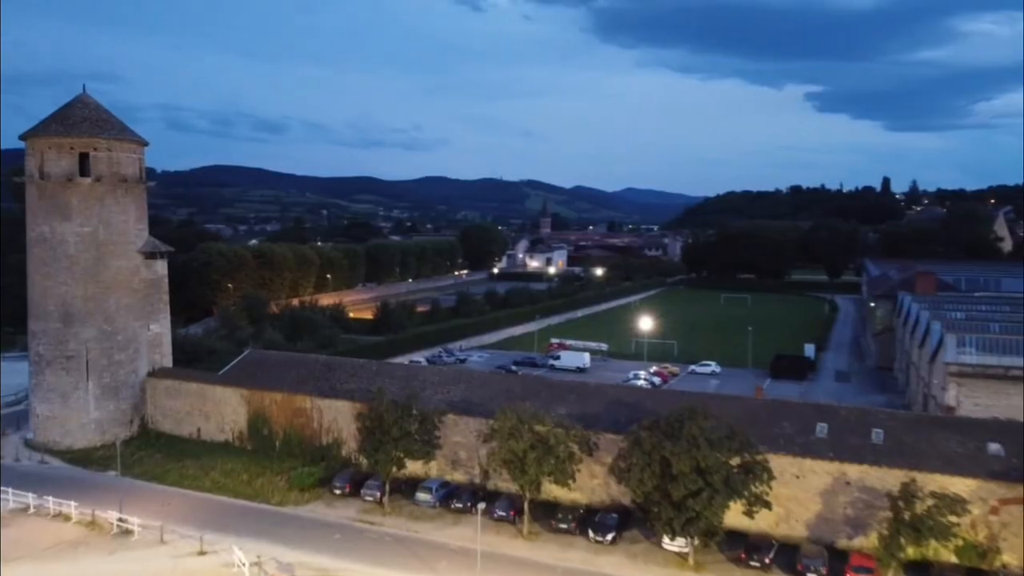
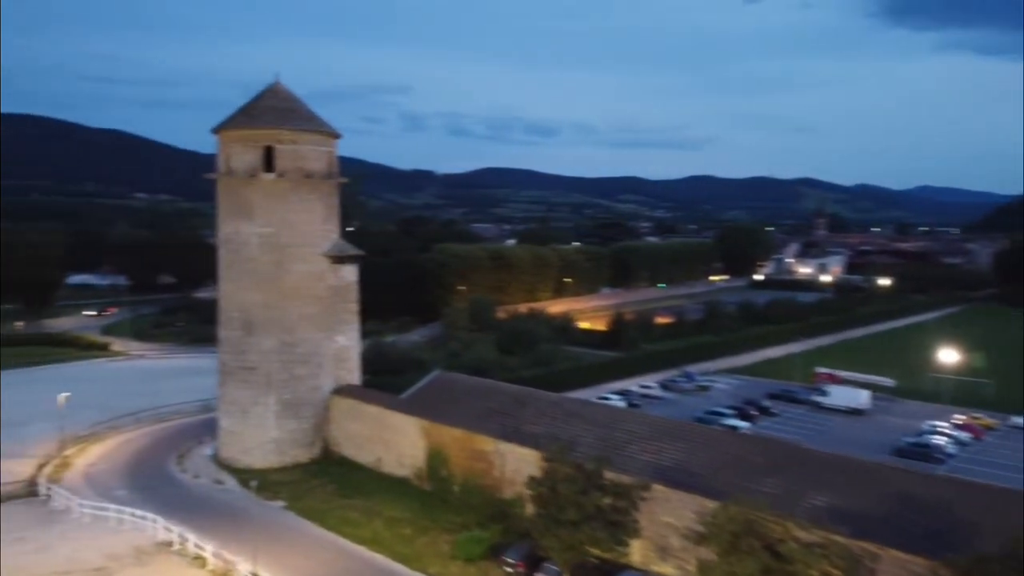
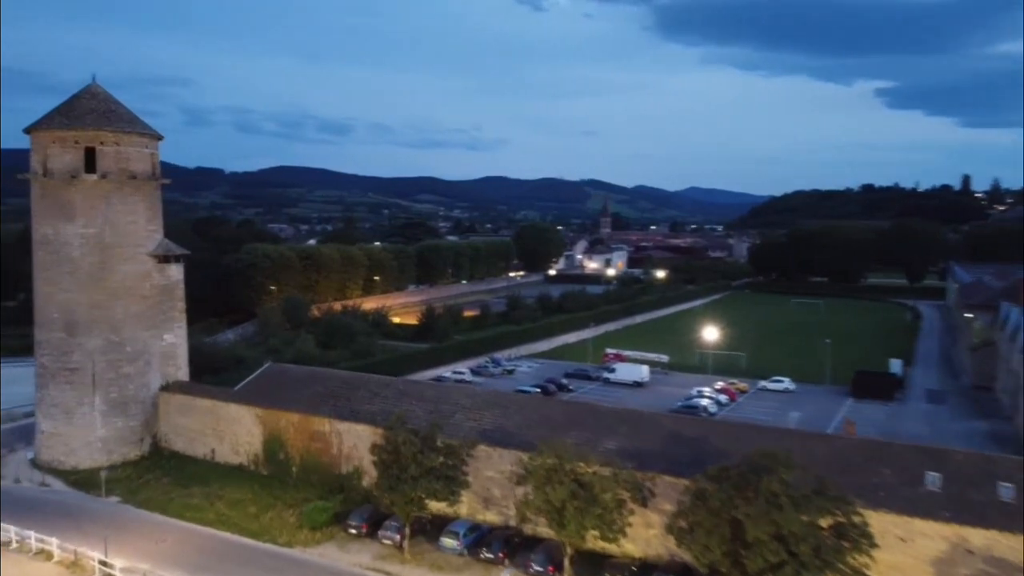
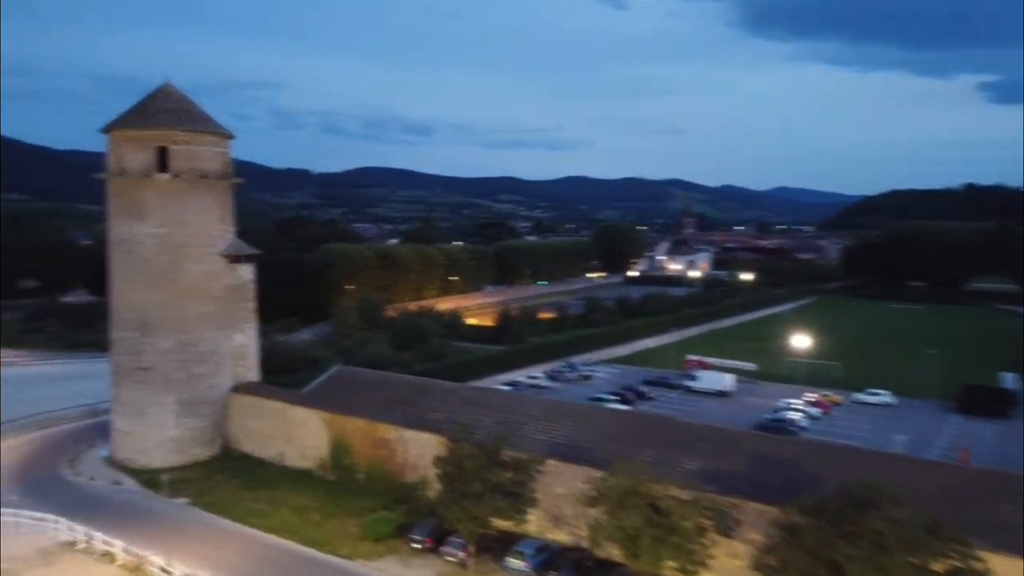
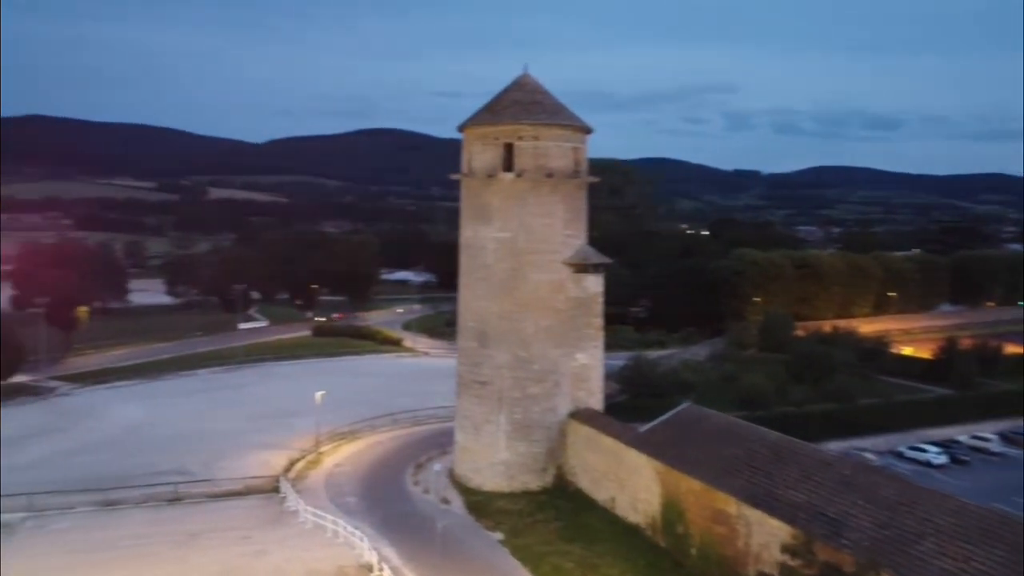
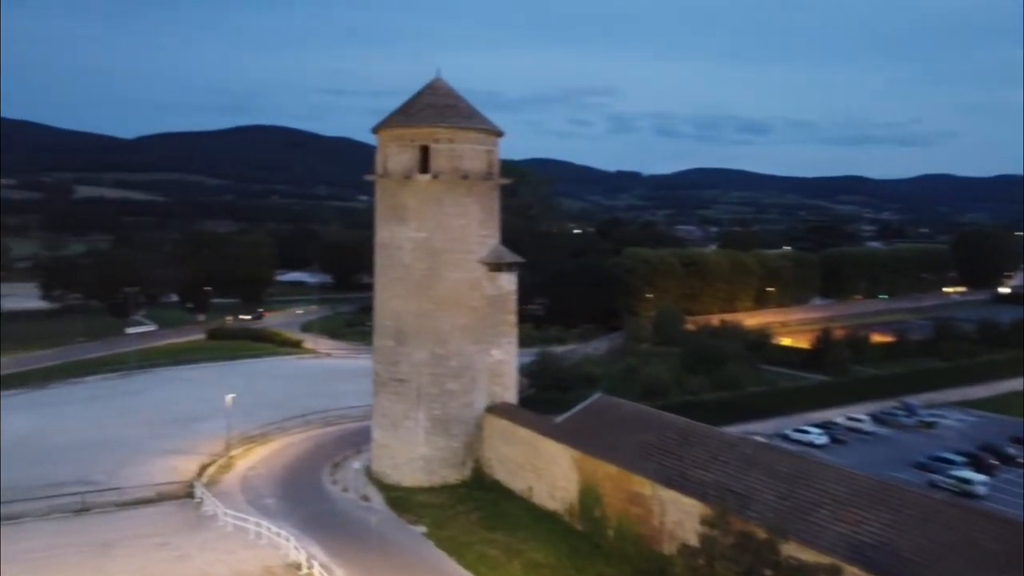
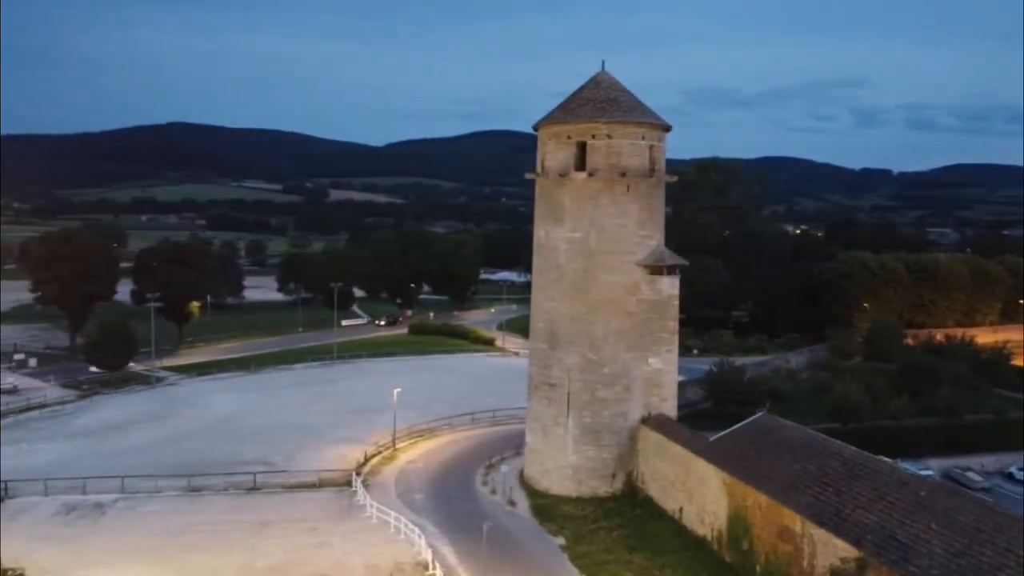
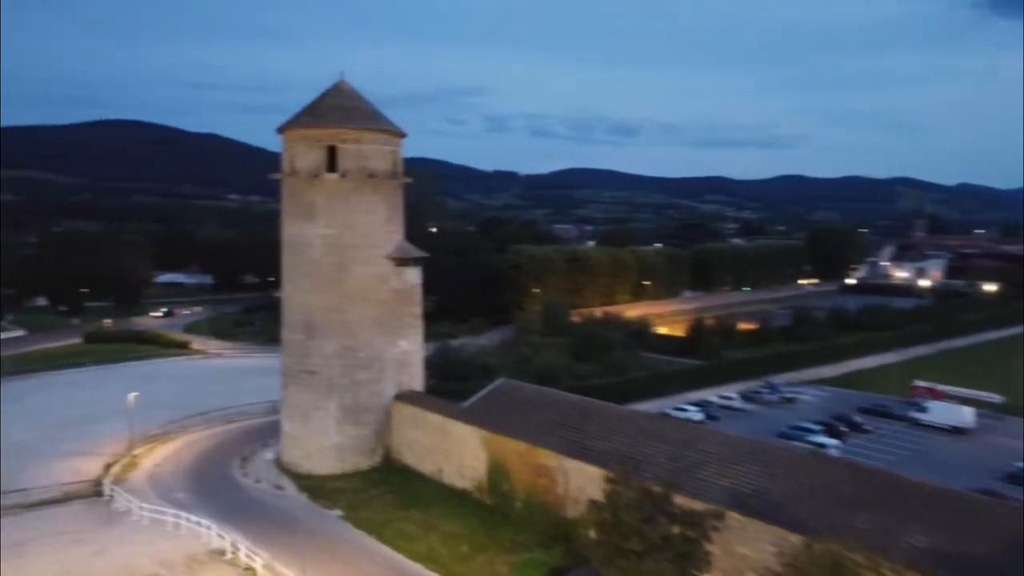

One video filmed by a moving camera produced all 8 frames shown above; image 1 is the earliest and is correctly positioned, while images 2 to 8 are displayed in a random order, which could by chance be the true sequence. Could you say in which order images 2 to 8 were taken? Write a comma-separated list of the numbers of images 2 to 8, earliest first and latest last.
3, 4, 2, 8, 6, 5, 7
